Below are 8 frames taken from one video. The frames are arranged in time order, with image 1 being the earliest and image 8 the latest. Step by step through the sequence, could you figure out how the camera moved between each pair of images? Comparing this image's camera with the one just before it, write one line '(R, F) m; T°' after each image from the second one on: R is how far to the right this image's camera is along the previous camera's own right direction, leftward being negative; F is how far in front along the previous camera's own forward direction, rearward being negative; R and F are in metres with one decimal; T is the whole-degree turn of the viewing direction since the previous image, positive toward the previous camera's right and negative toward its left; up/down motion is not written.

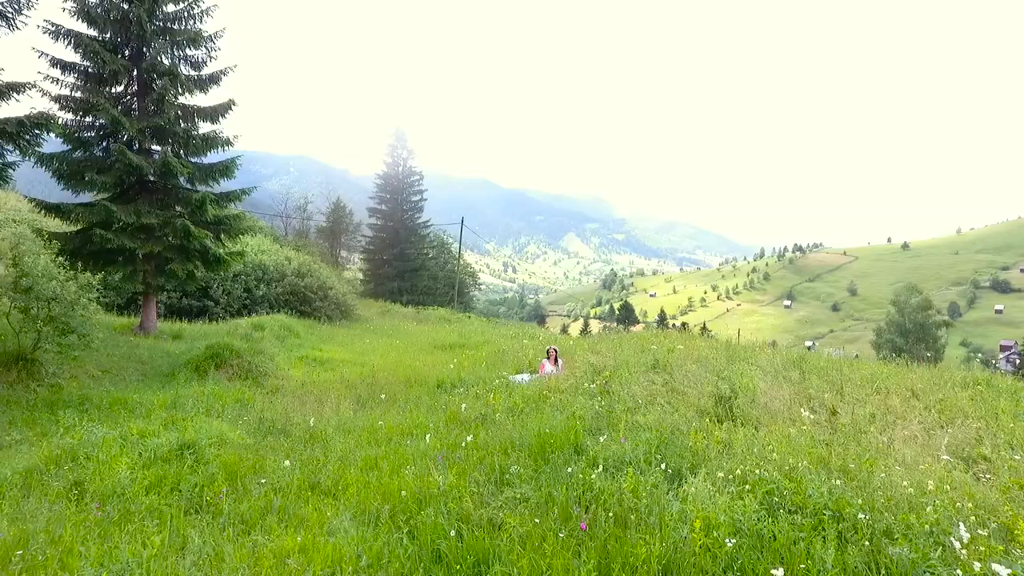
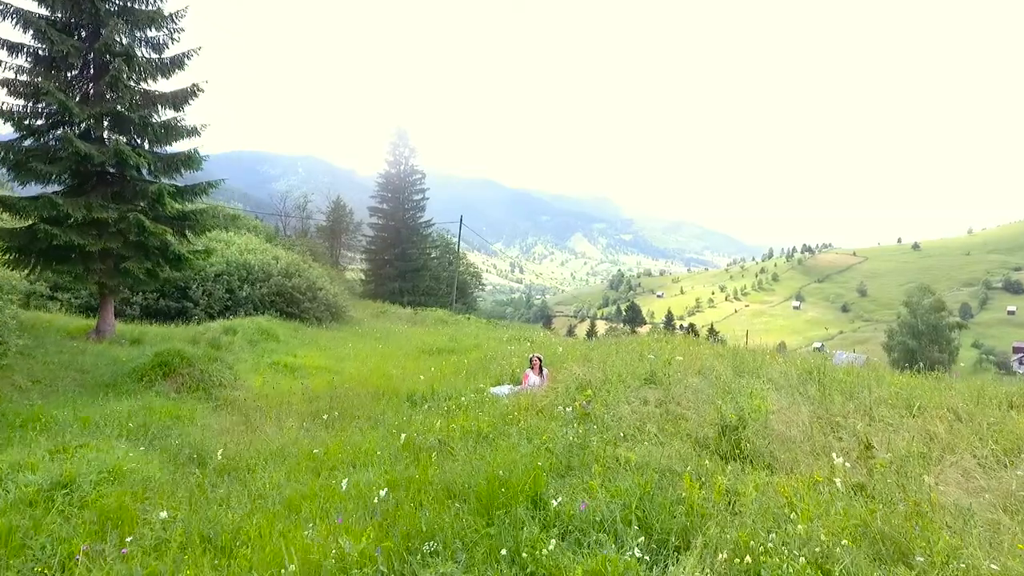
(+0.4, +1.2) m; -1°
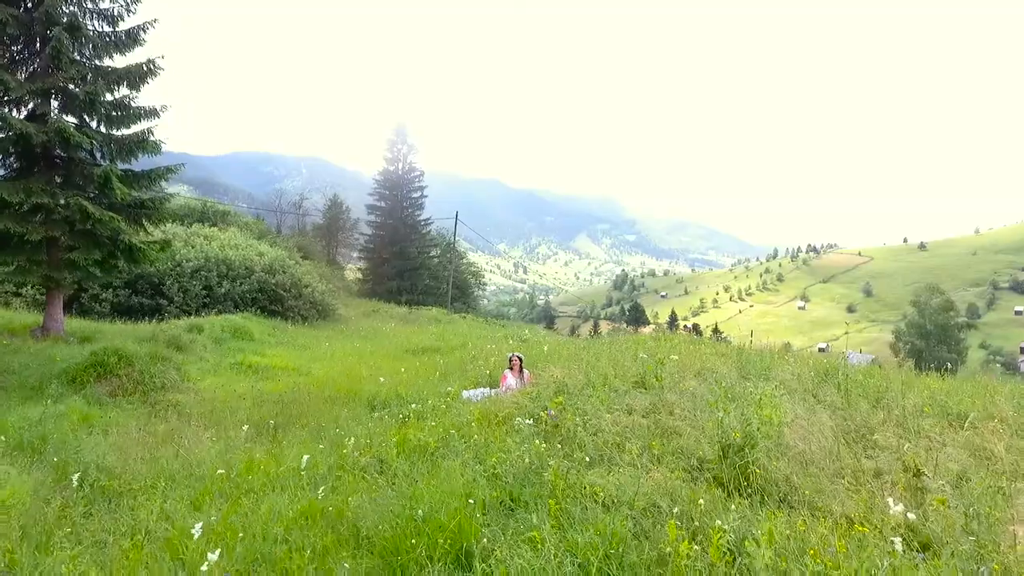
(+0.4, +1.2) m; 0°
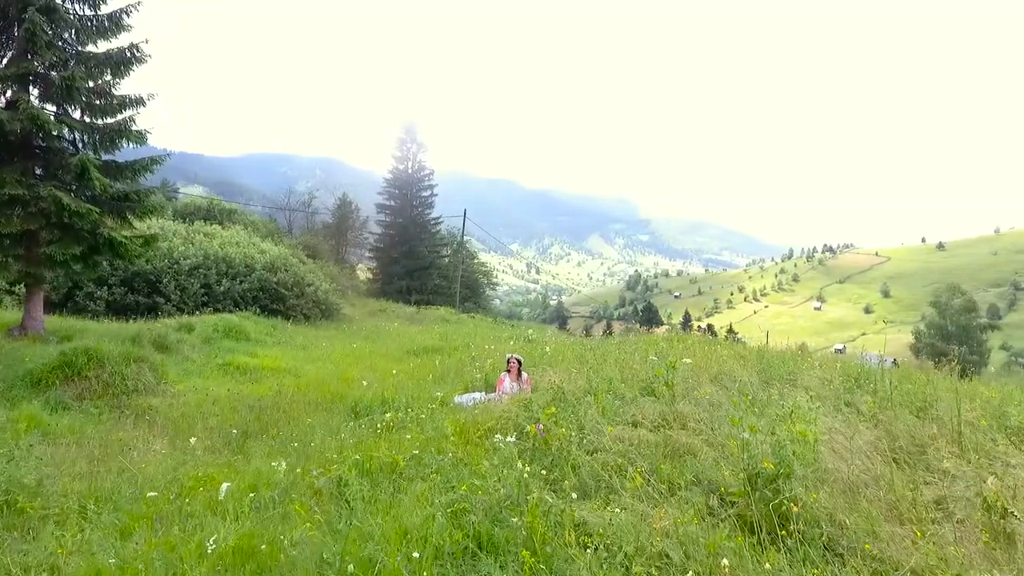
(+0.2, +0.8) m; -1°
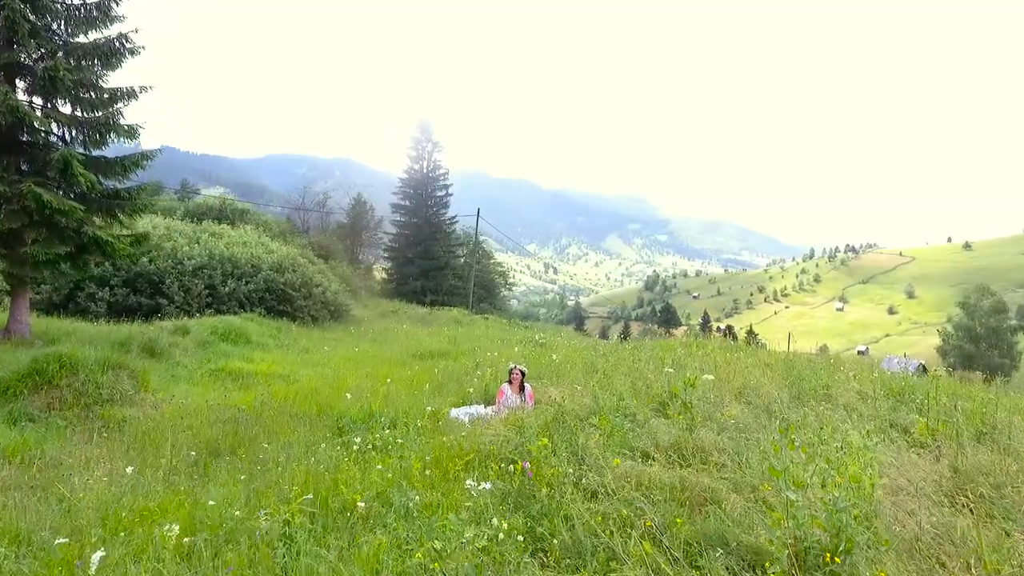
(+0.2, +0.8) m; -2°
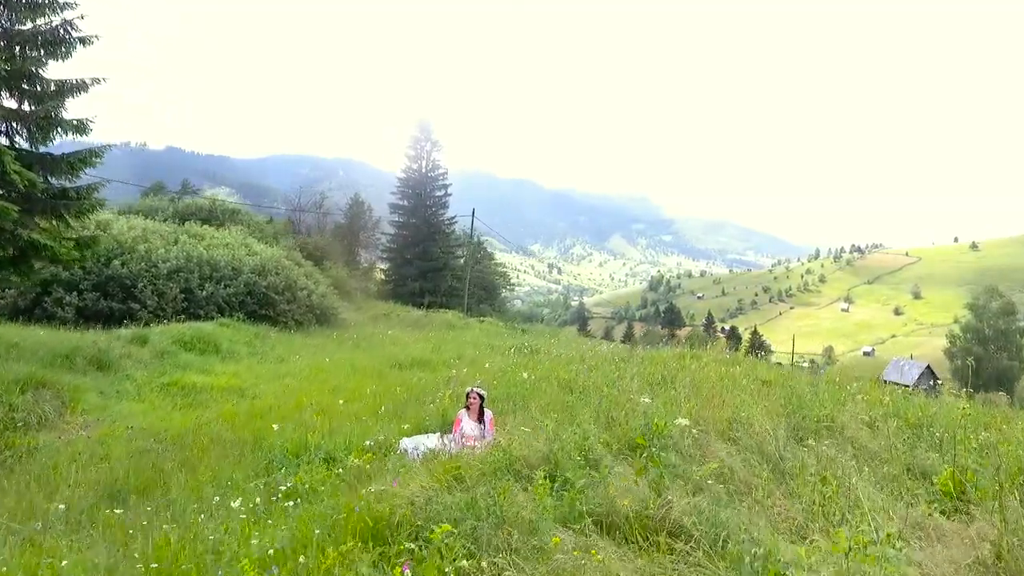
(+0.5, +0.9) m; 0°
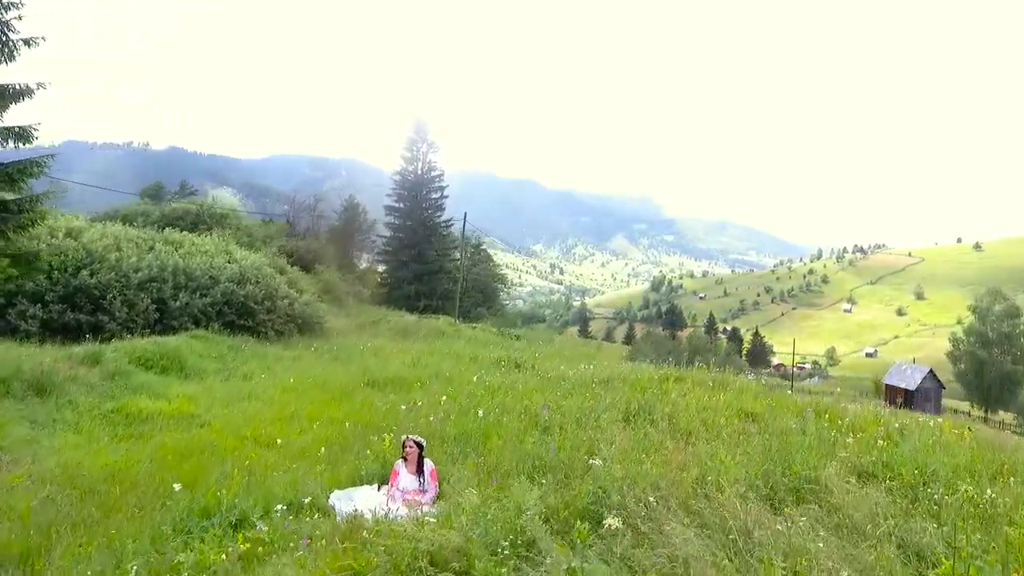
(+0.5, +0.7) m; 0°
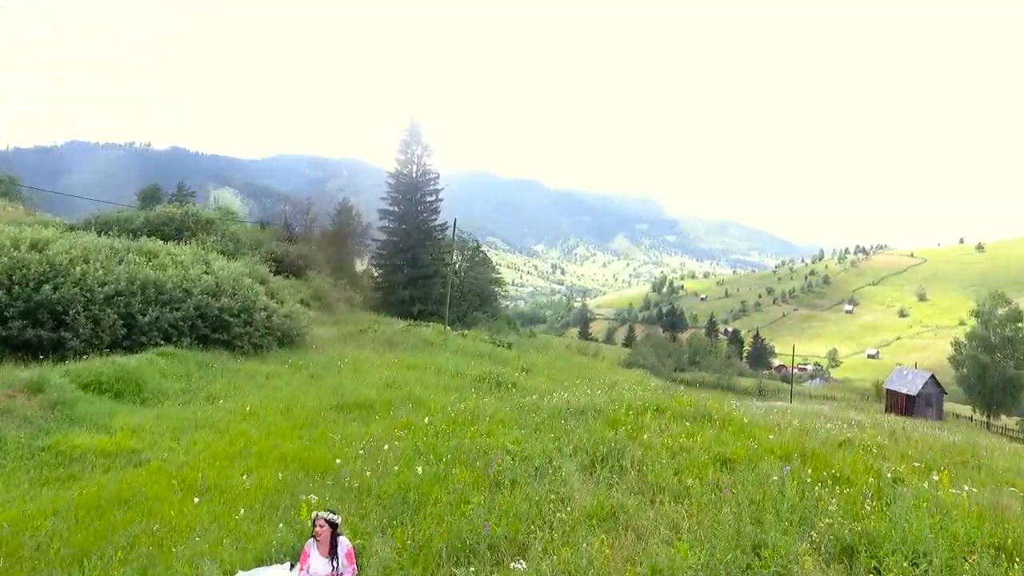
(+0.6, +0.8) m; 0°
